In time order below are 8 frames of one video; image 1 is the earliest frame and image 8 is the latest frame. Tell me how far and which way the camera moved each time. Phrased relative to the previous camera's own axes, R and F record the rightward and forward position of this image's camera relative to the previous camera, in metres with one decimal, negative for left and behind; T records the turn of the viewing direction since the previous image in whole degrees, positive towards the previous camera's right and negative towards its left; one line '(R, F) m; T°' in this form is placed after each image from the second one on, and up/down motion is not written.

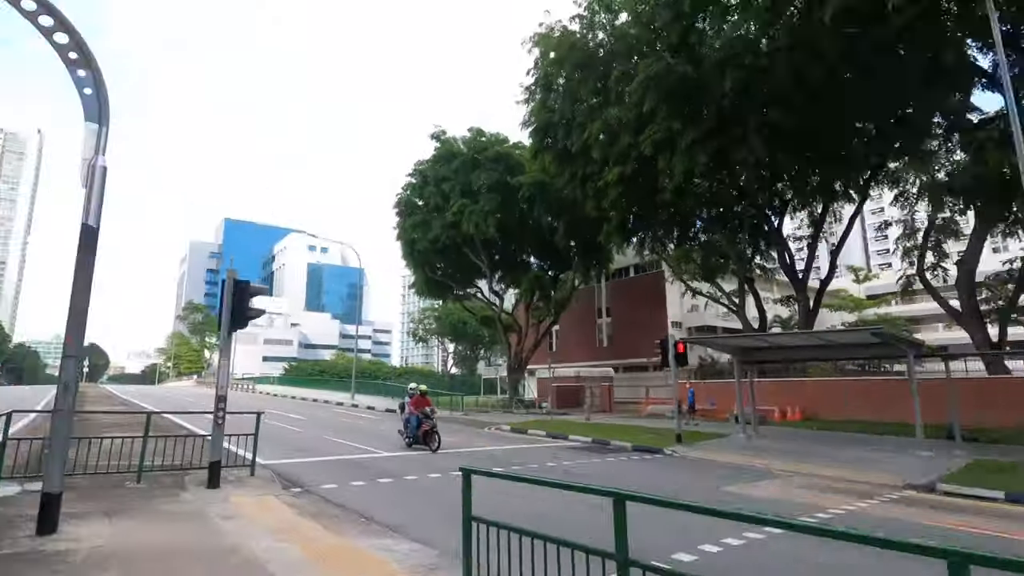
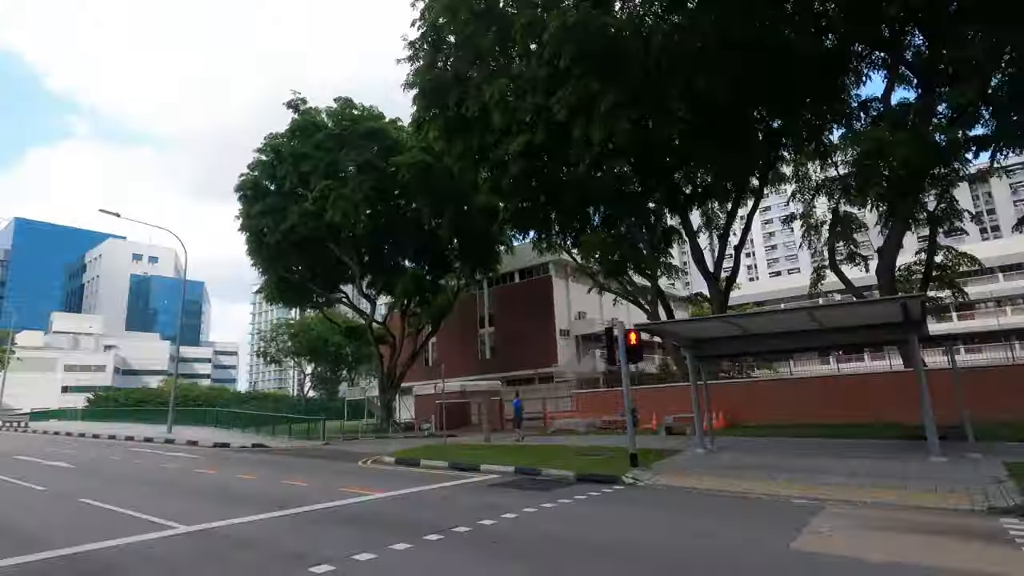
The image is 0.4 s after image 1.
(-0.6, +4.8) m; +14°
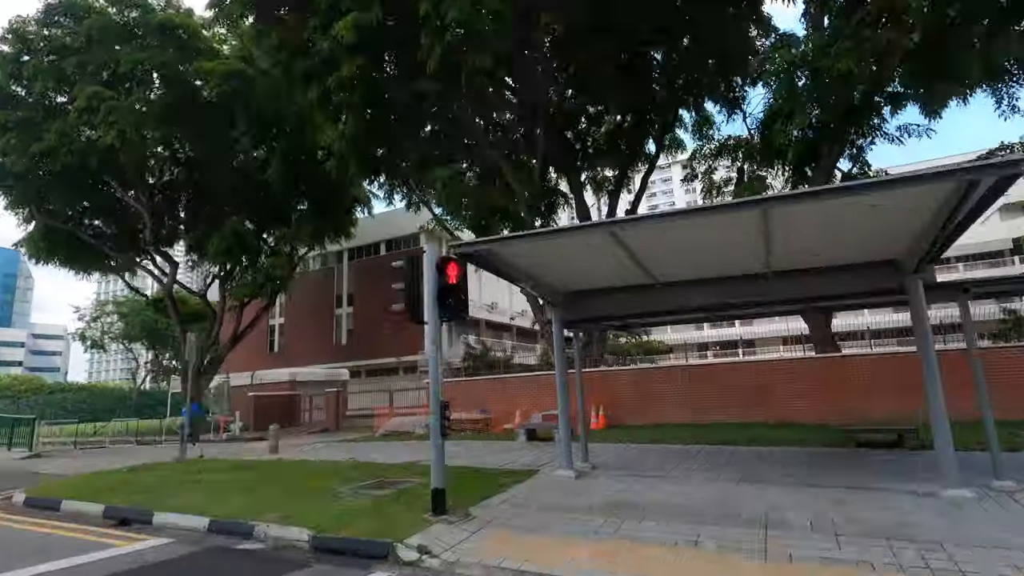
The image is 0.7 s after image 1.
(+2.2, +5.4) m; +11°
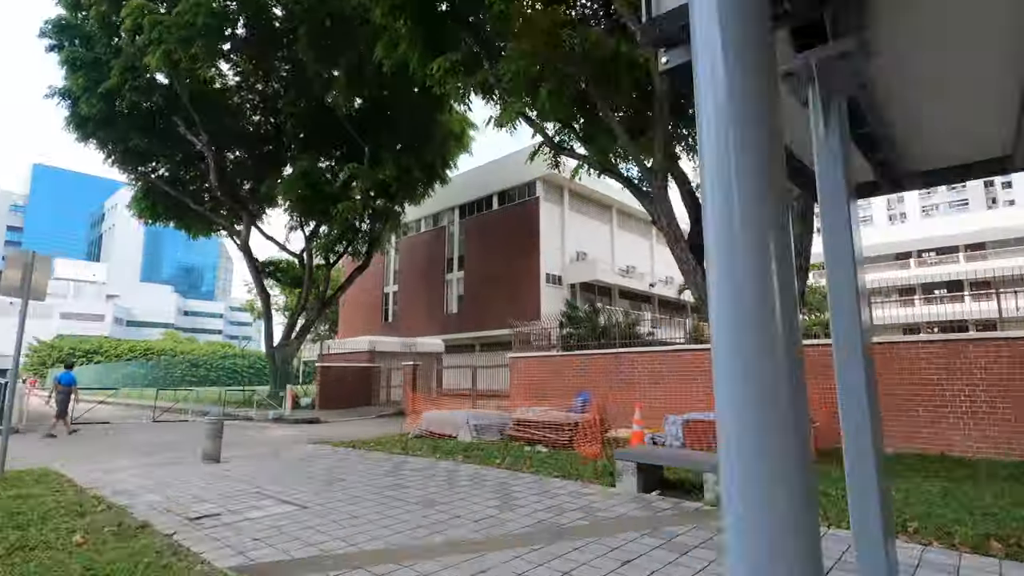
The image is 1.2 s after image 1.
(+0.6, +6.8) m; -16°
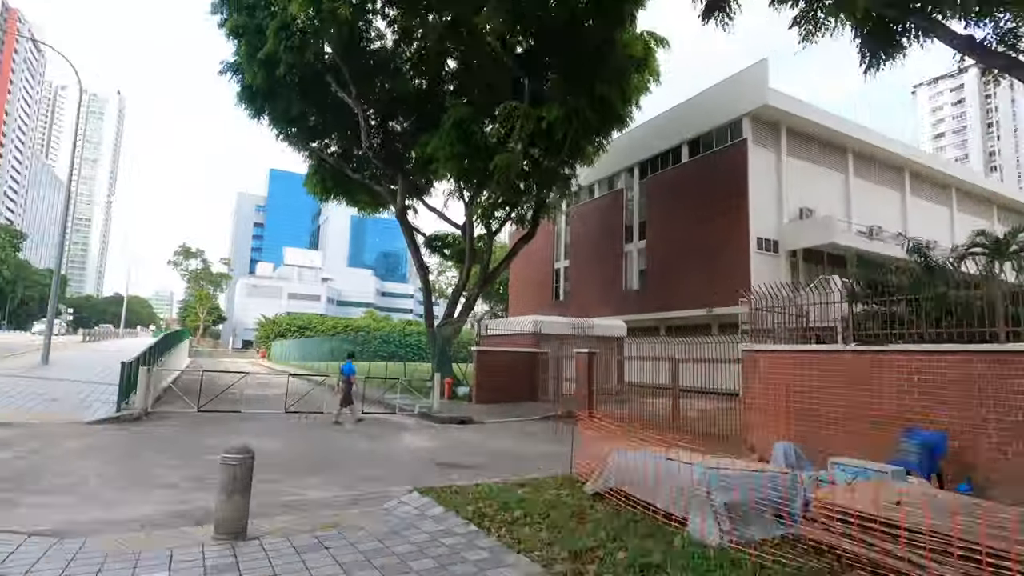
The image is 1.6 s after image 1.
(-0.9, +4.5) m; -18°
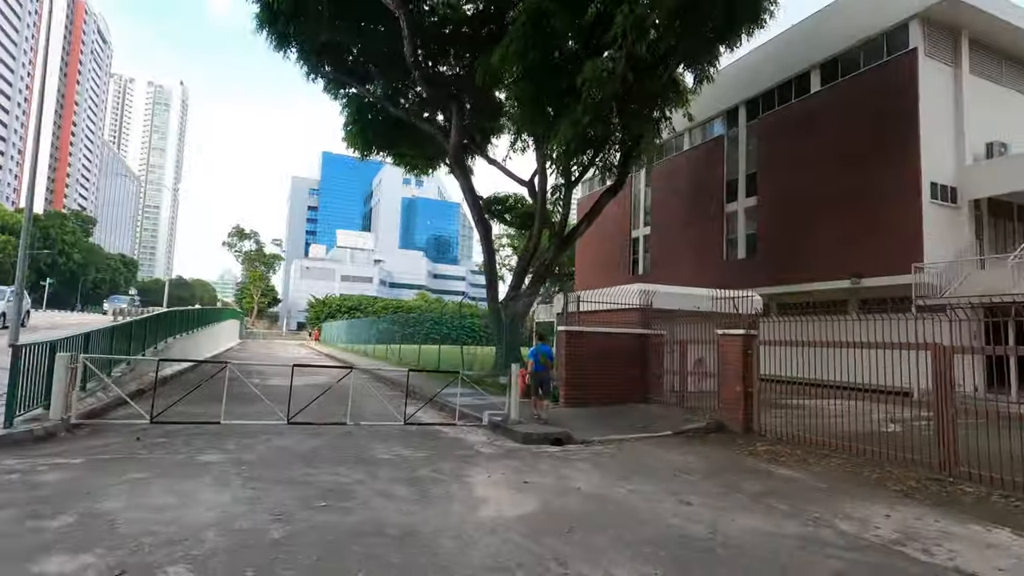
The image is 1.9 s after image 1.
(-1.1, +4.7) m; -5°
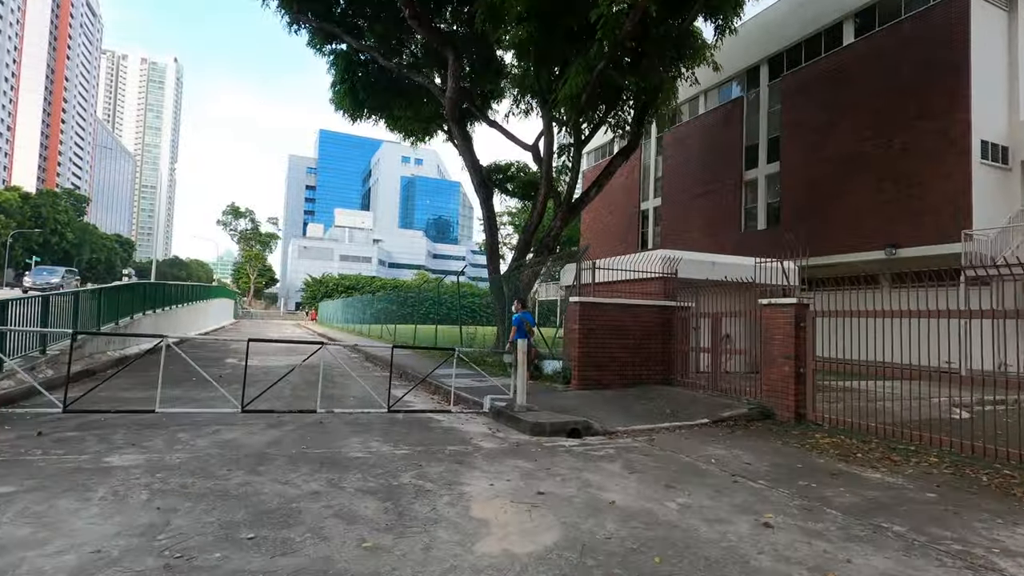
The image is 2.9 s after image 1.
(-0.1, +1.6) m; 0°
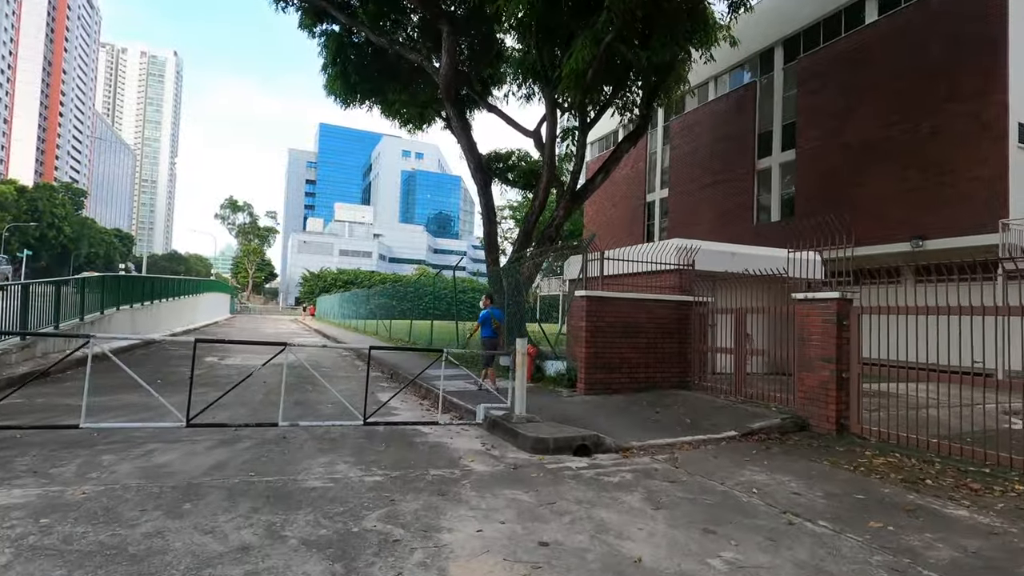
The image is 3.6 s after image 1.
(0.0, +1.0) m; 0°
